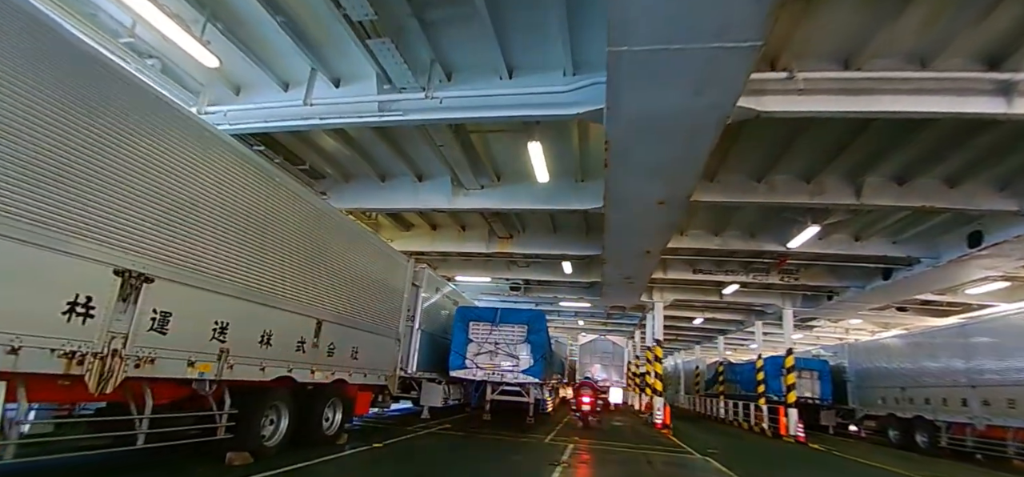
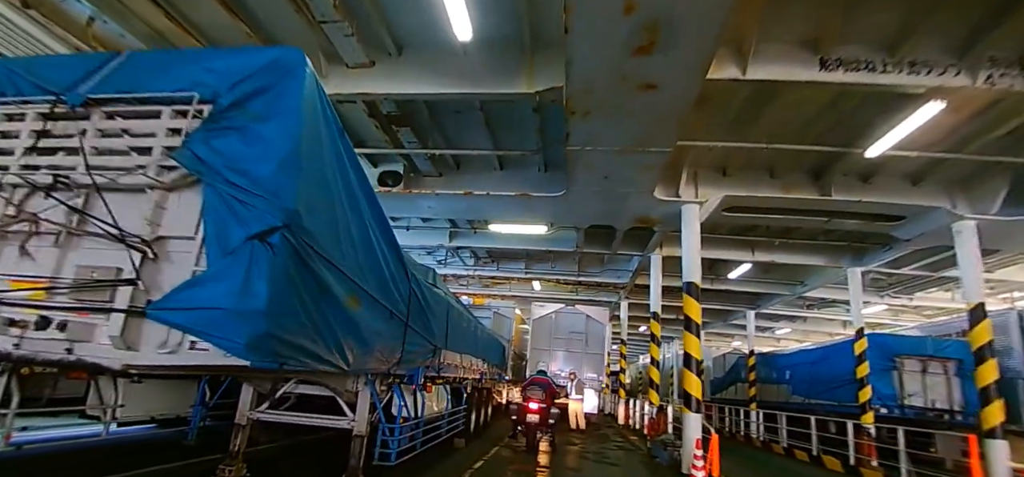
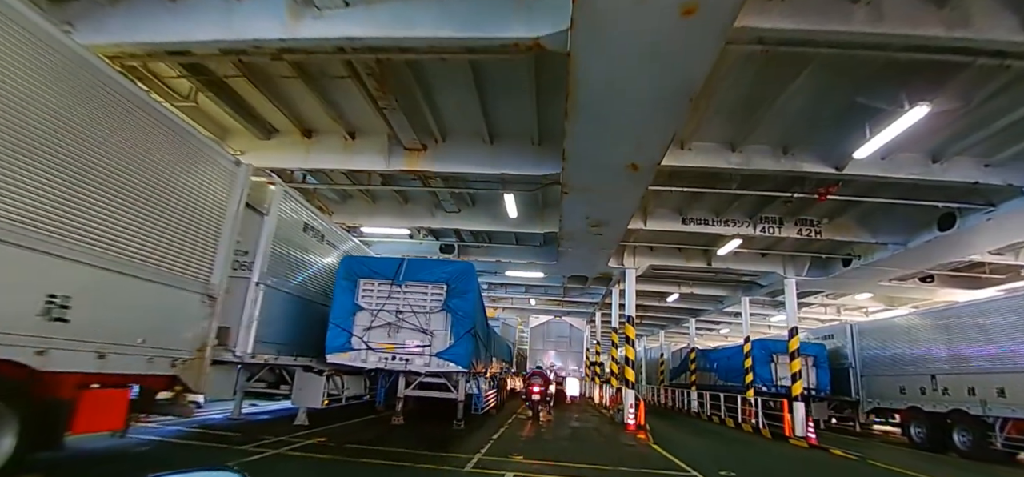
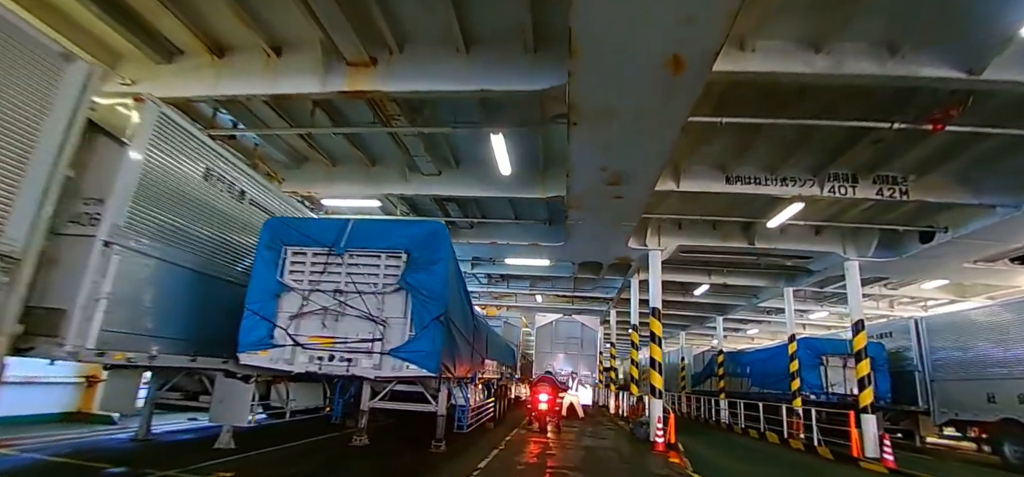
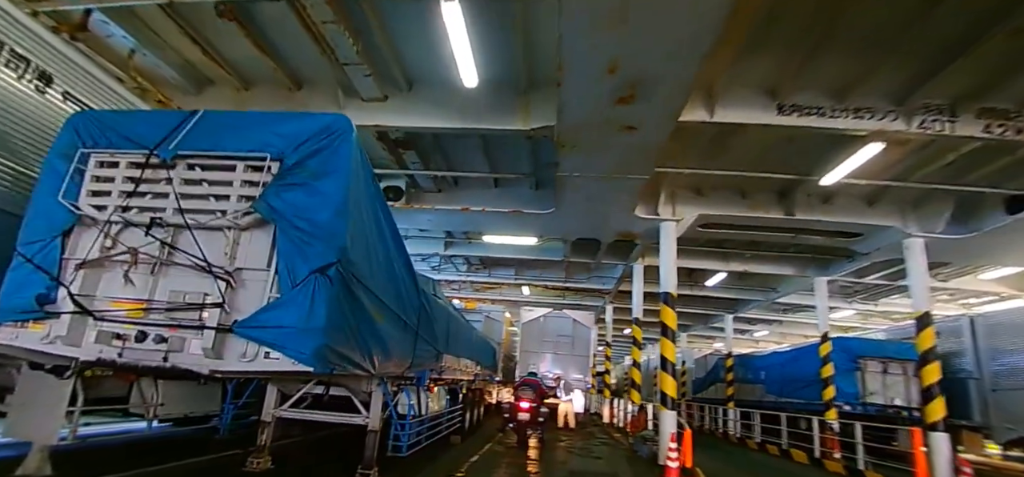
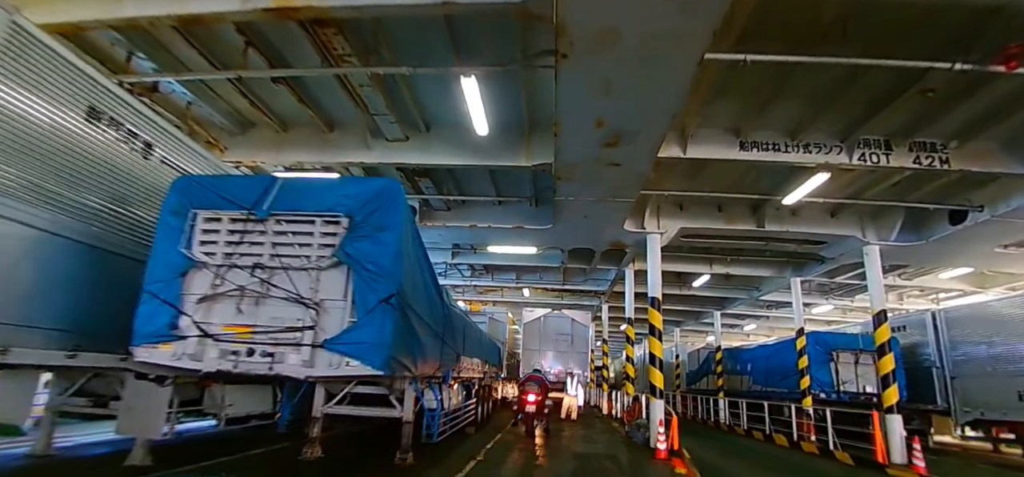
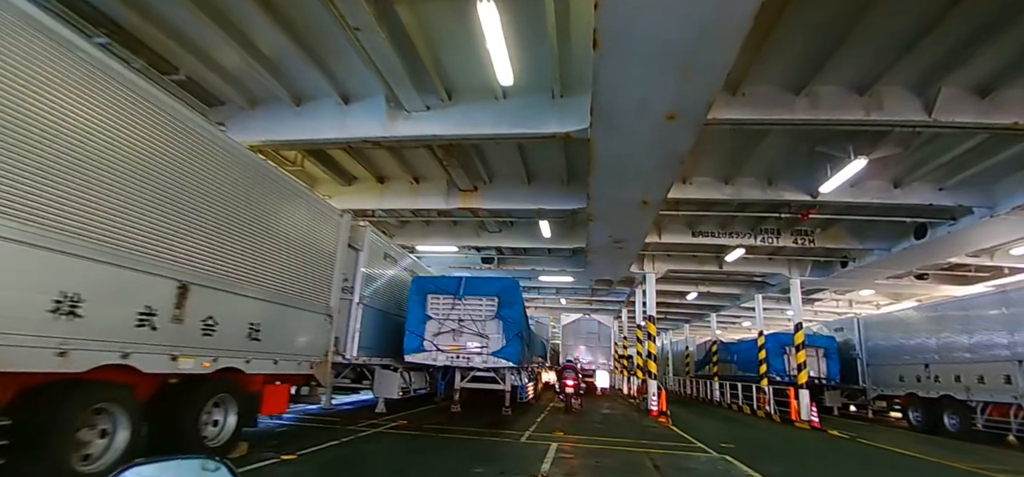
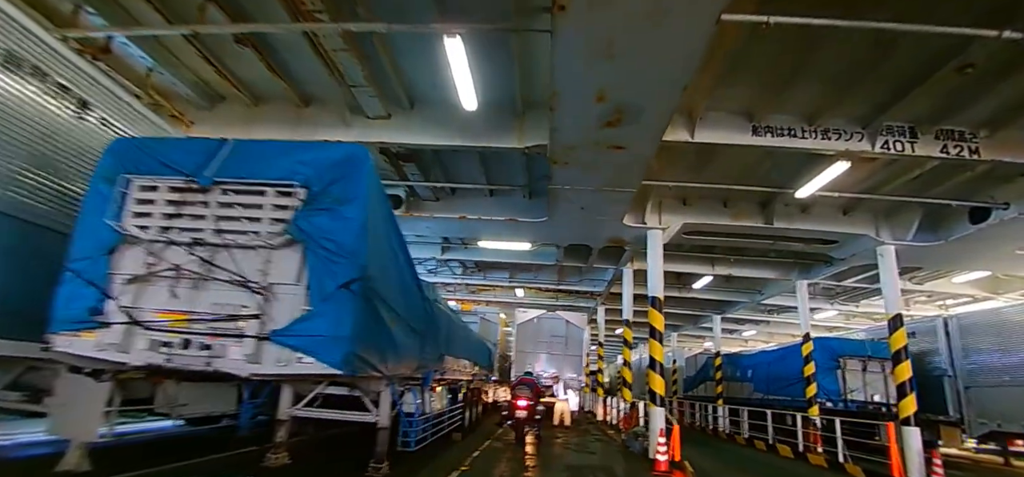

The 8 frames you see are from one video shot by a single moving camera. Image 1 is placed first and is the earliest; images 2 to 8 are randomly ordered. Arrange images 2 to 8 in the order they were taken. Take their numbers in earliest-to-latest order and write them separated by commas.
7, 3, 4, 6, 8, 5, 2
